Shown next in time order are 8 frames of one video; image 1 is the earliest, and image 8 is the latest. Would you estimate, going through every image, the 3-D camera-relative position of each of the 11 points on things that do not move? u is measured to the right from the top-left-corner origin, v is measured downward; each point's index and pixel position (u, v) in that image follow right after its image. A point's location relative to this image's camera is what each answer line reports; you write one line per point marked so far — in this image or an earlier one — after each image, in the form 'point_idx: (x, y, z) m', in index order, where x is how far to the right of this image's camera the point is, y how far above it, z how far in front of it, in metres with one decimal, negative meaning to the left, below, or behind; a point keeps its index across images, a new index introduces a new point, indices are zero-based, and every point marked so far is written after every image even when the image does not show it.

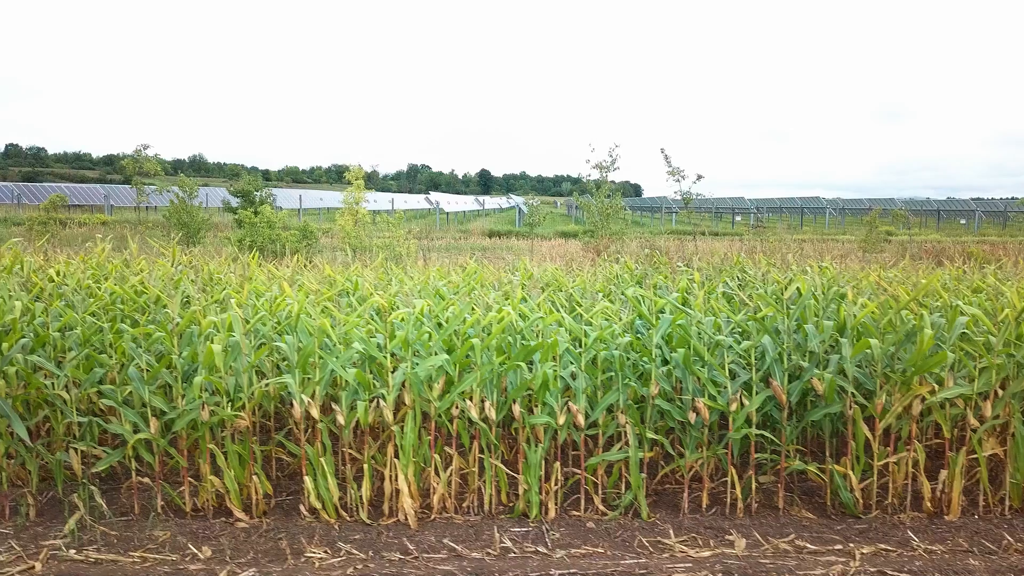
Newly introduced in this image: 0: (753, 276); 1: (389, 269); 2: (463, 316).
0: (+1.7, +0.1, +4.7) m
1: (-0.9, +0.1, +5.4) m
2: (-0.2, -0.1, +3.4) m
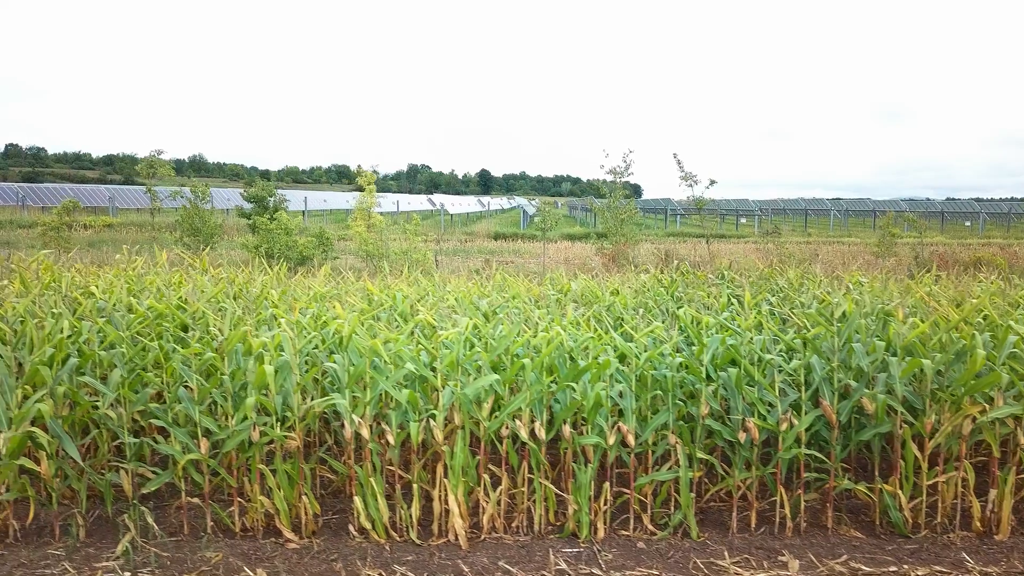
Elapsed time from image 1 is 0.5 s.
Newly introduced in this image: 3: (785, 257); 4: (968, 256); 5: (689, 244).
0: (+1.9, 0.0, +4.7) m
1: (-0.7, 0.0, +5.4) m
2: (0.0, -0.2, +3.4) m
3: (+4.2, +0.4, +10.5) m
4: (+7.9, +0.6, +11.9) m
5: (+4.6, +1.1, +17.8) m
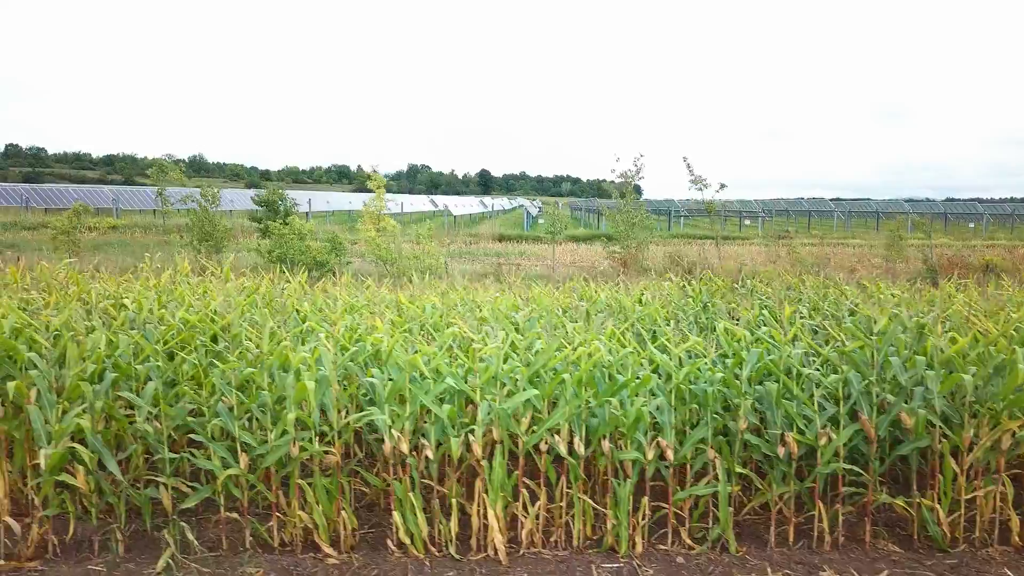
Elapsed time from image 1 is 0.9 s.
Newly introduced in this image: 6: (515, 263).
0: (+2.1, -0.1, +4.7) m
1: (-0.5, -0.1, +5.4) m
2: (+0.2, -0.3, +3.4) m
3: (+4.4, +0.4, +10.5) m
4: (+8.1, +0.5, +11.9) m
5: (+4.8, +1.0, +17.8) m
6: (+0.1, +0.5, +16.5) m
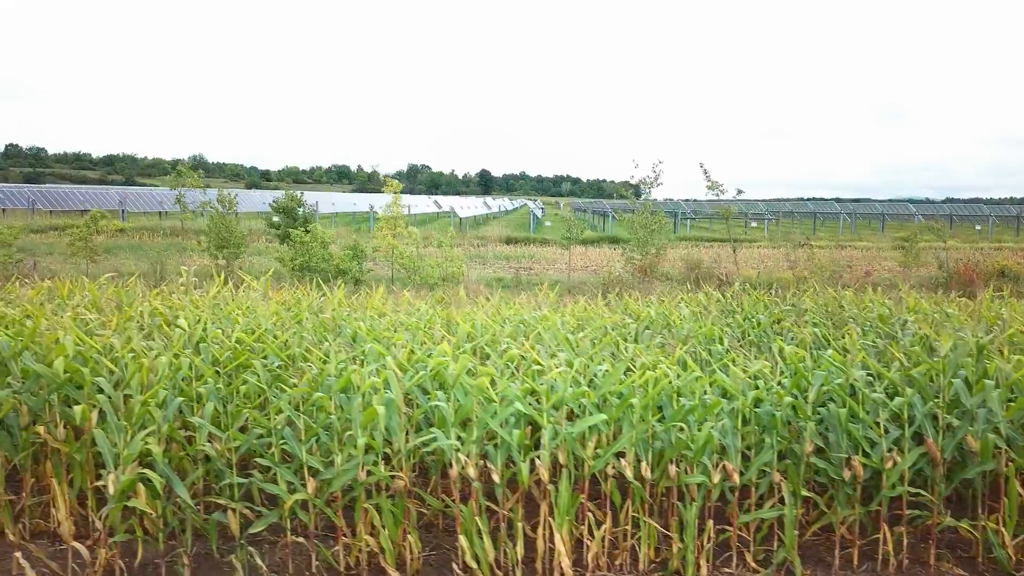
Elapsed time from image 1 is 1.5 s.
0: (+2.4, -0.2, +4.7) m
1: (-0.2, -0.2, +5.4) m
2: (+0.5, -0.4, +3.4) m
3: (+4.7, +0.3, +10.5) m
4: (+8.4, +0.4, +11.9) m
5: (+5.1, +0.9, +17.8) m
6: (+0.4, +0.4, +16.5) m
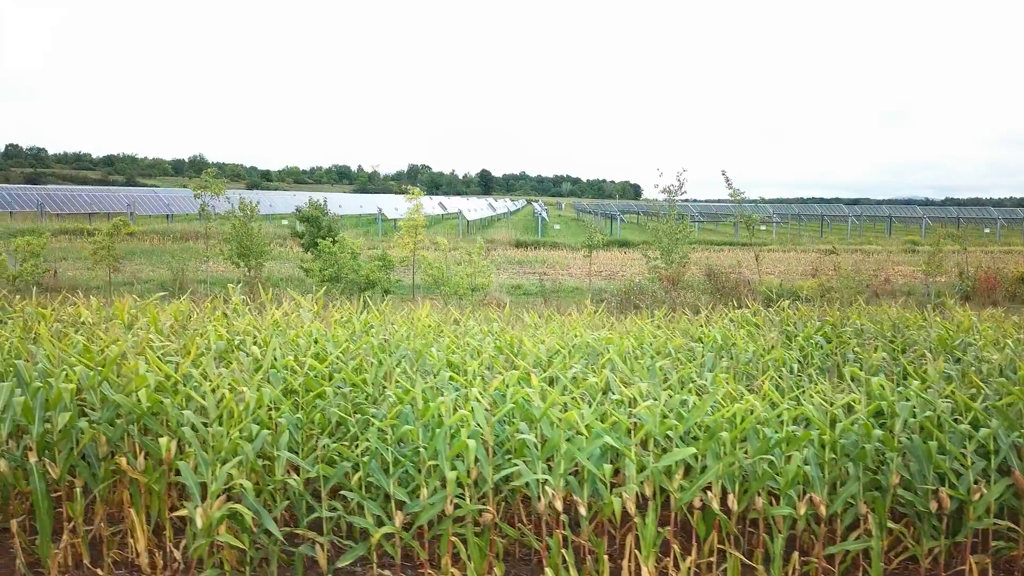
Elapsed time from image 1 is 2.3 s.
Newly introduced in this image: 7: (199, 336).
0: (+2.8, -0.4, +4.7) m
1: (+0.3, -0.3, +5.3) m
2: (+0.9, -0.6, +3.3) m
3: (+5.1, +0.1, +10.5) m
4: (+8.8, +0.2, +11.9) m
5: (+5.5, +0.8, +17.8) m
6: (+0.8, +0.3, +16.5) m
7: (-2.1, -0.3, +4.6) m
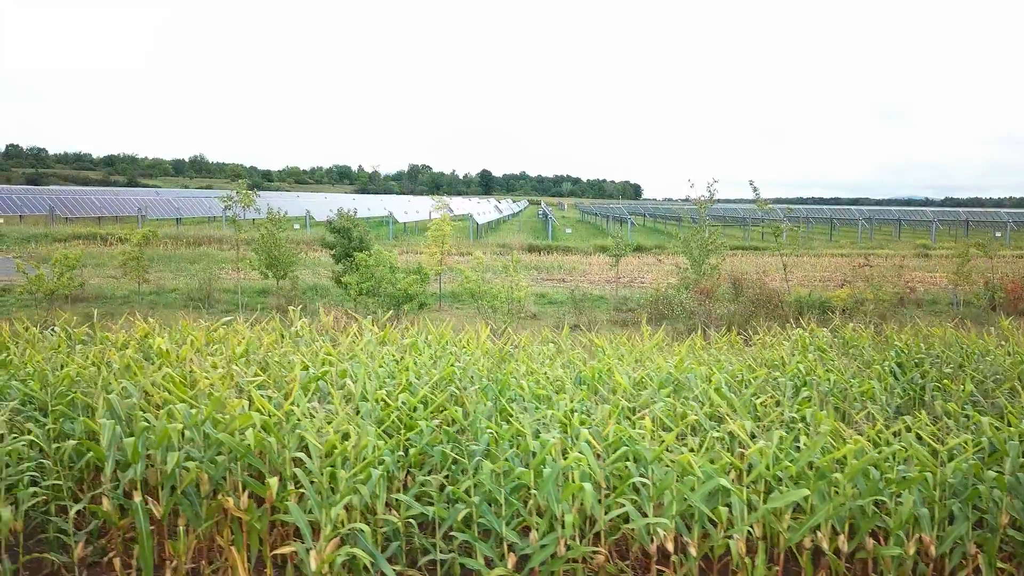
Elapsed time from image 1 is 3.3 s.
0: (+3.4, -0.6, +4.7) m
1: (+0.8, -0.5, +5.3) m
2: (+1.5, -0.8, +3.3) m
3: (+5.6, -0.1, +10.5) m
4: (+9.3, 0.0, +11.9) m
5: (+6.0, +0.6, +17.8) m
6: (+1.3, +0.1, +16.5) m
7: (-1.5, -0.5, +4.5) m
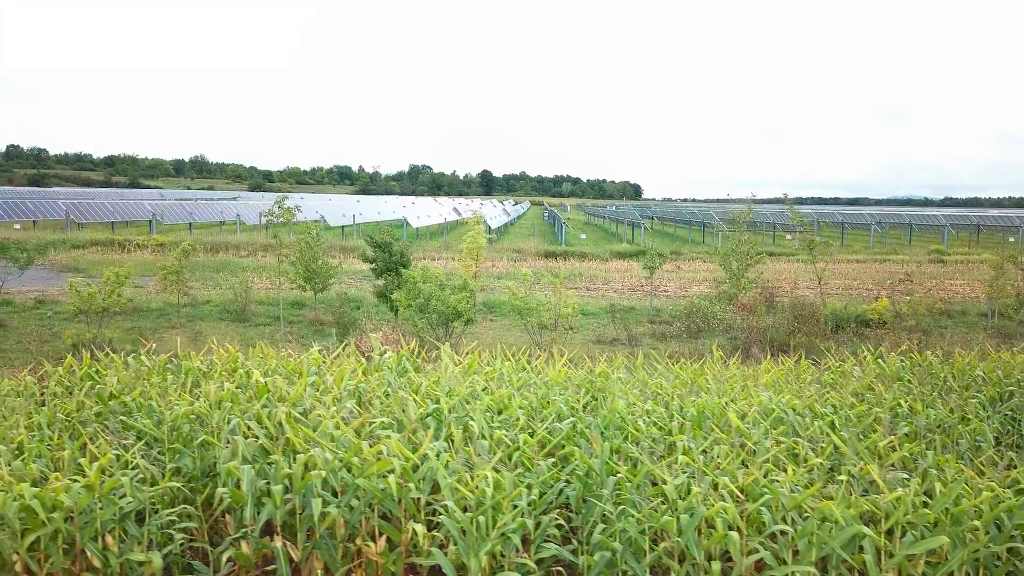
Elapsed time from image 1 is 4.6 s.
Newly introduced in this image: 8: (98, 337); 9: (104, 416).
0: (+4.0, -0.8, +4.7) m
1: (+1.5, -0.7, +5.4) m
2: (+2.2, -1.0, +3.4) m
3: (+6.3, -0.3, +10.6) m
4: (+10.0, -0.2, +12.0) m
5: (+6.7, +0.4, +17.9) m
6: (+2.0, -0.1, +16.5) m
7: (-0.9, -0.8, +4.6) m
8: (-5.7, -0.7, +9.5) m
9: (-2.8, -0.9, +4.7) m
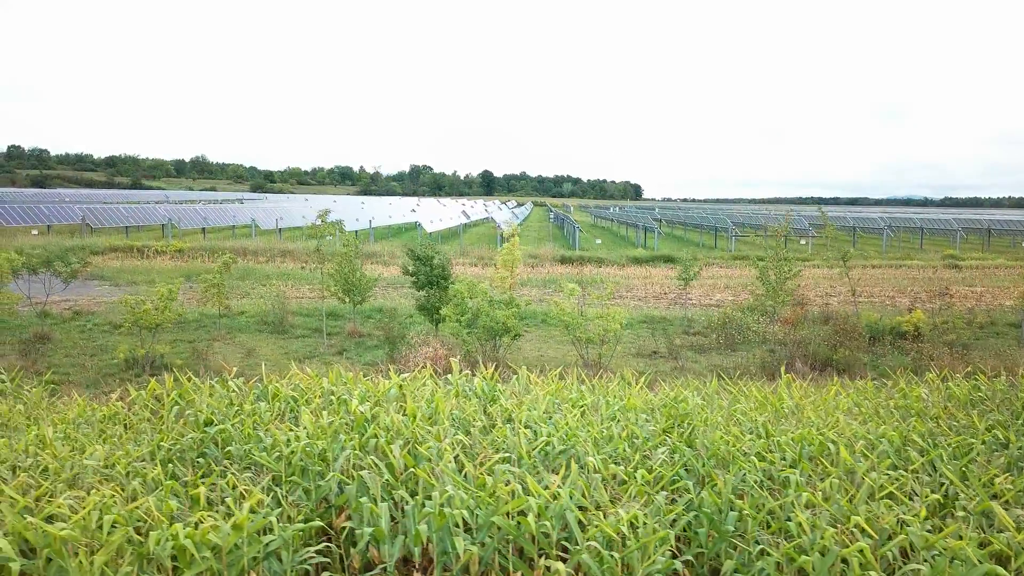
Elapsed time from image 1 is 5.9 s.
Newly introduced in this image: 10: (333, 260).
0: (+4.7, -1.0, +4.8) m
1: (+2.2, -1.0, +5.5) m
2: (+2.8, -1.2, +3.5) m
3: (+7.0, -0.5, +10.6) m
4: (+10.7, -0.4, +12.1) m
5: (+7.4, +0.1, +18.0) m
6: (+2.7, -0.4, +16.6) m
7: (-0.2, -1.0, +4.7) m
8: (-5.0, -0.9, +9.6) m
9: (-2.1, -1.1, +4.8) m
10: (-3.4, +0.5, +12.7) m
